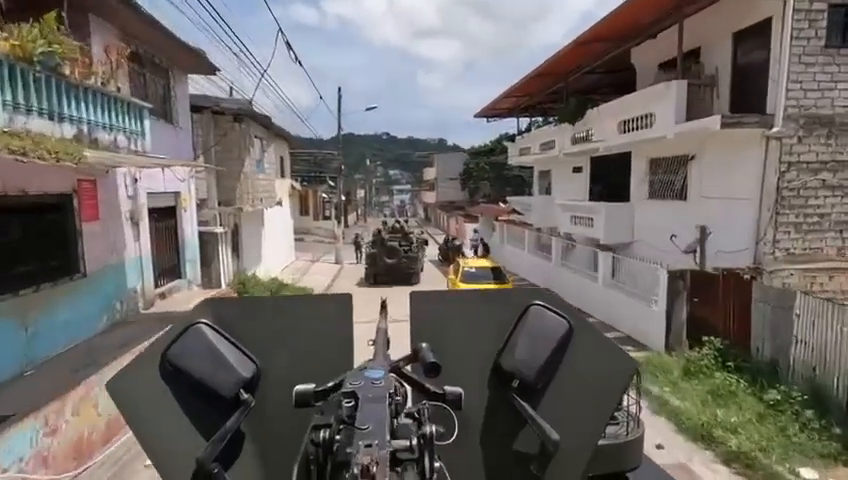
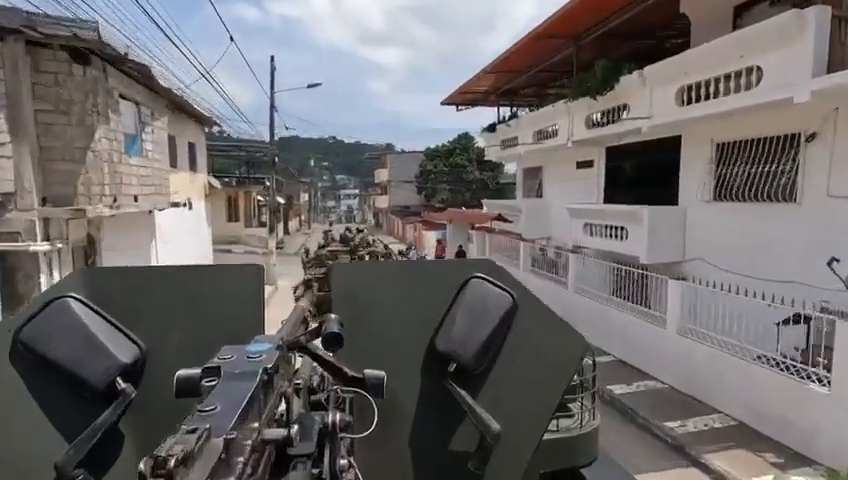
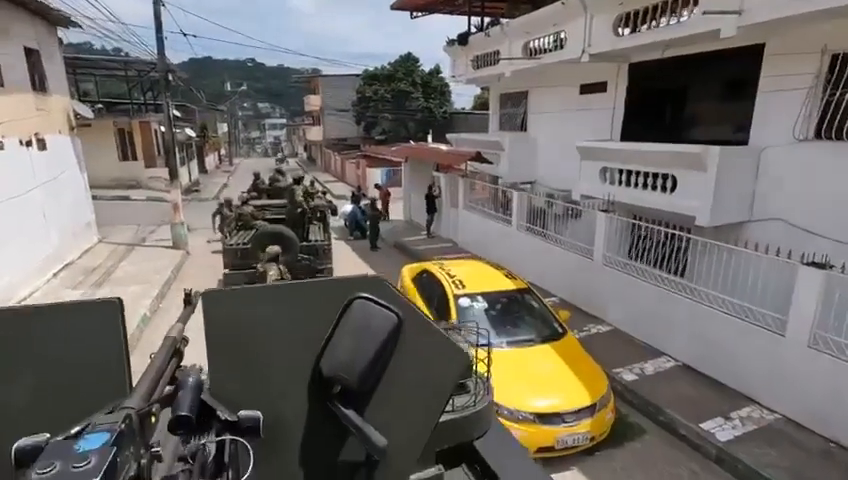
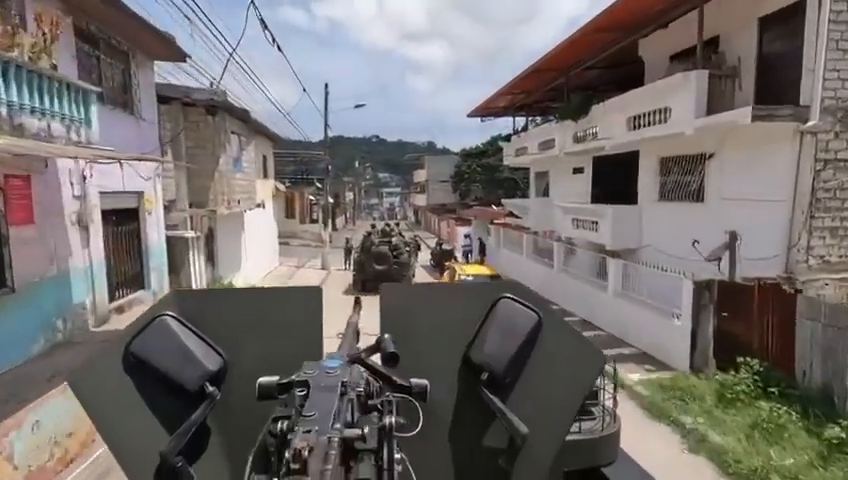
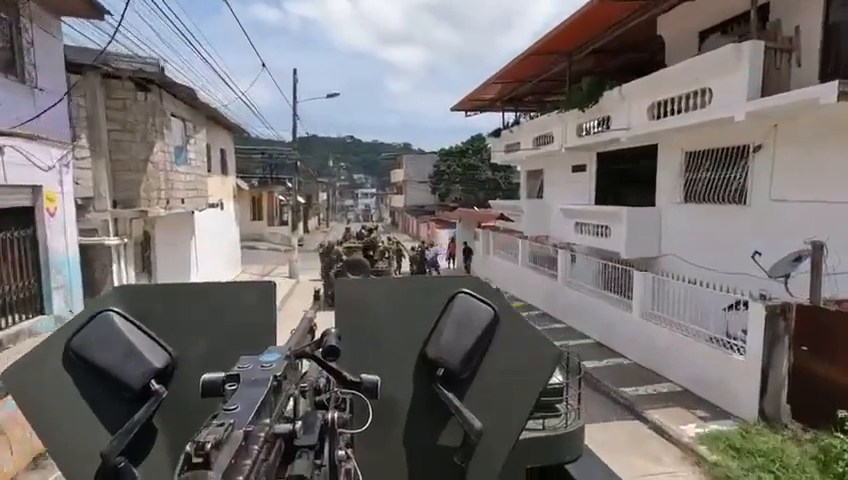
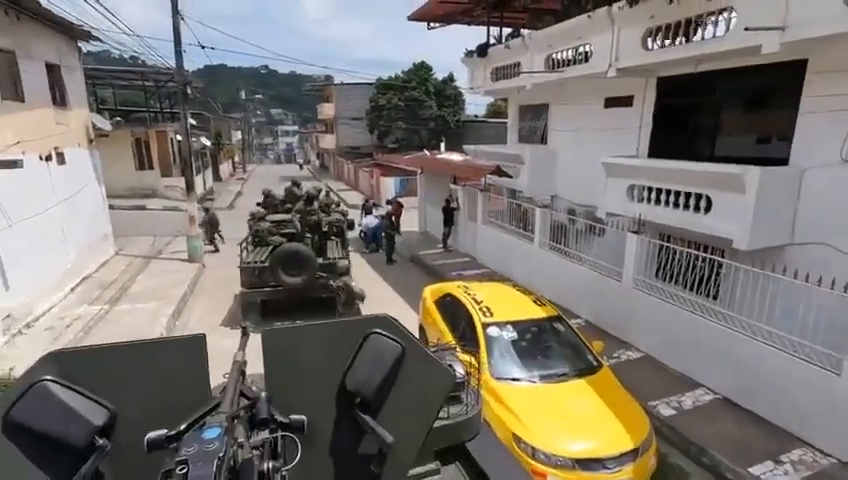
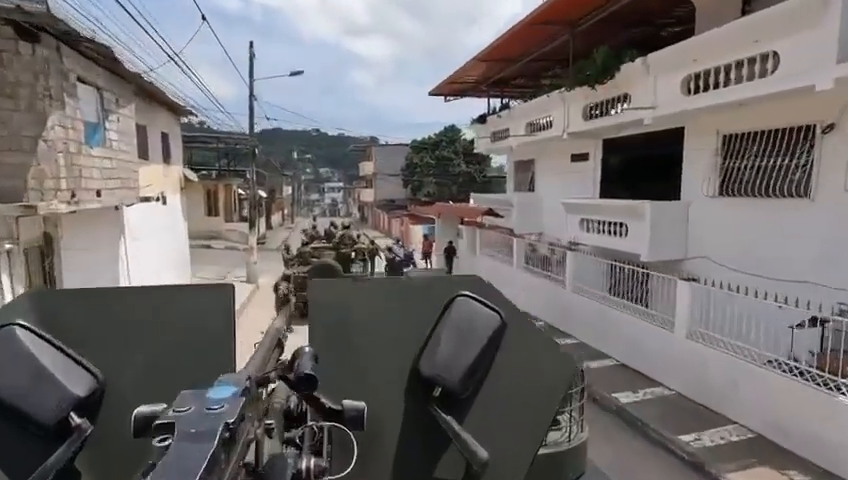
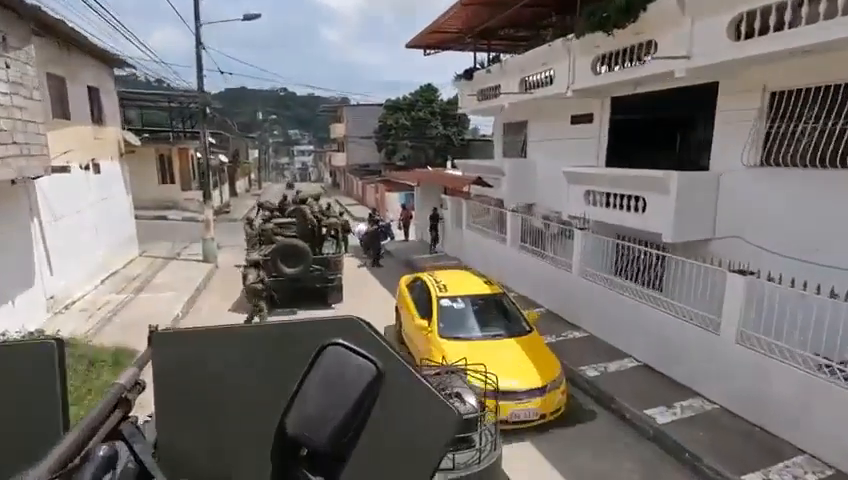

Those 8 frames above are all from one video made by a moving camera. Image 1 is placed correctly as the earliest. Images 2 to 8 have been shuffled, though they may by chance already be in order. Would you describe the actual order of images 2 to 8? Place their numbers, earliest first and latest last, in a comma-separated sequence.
4, 5, 2, 7, 8, 3, 6
